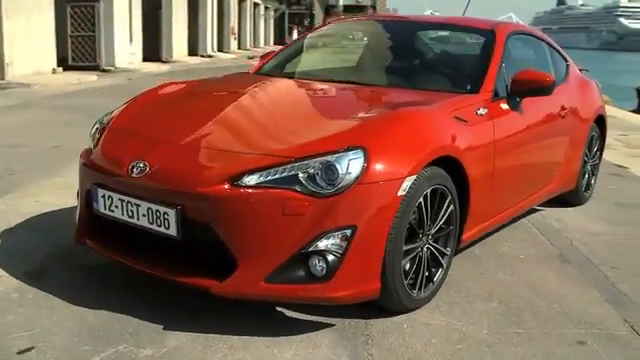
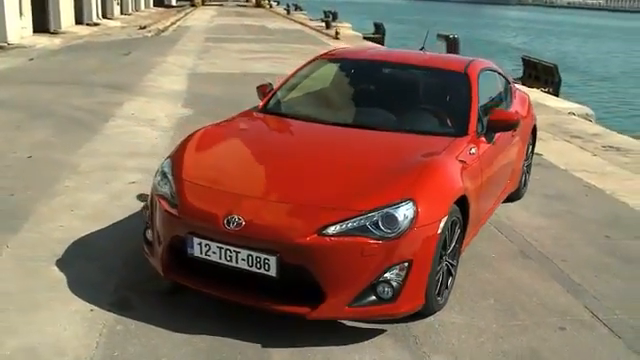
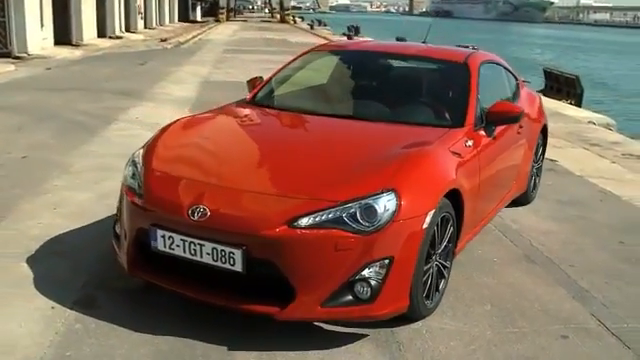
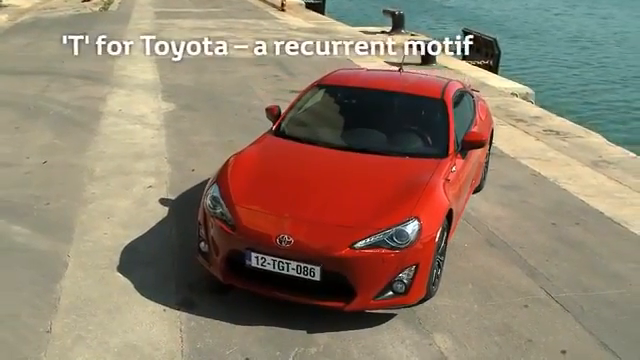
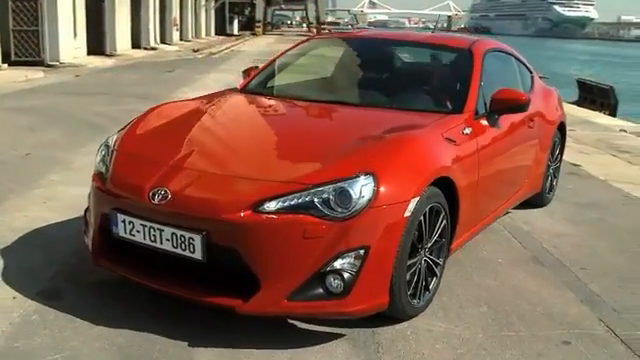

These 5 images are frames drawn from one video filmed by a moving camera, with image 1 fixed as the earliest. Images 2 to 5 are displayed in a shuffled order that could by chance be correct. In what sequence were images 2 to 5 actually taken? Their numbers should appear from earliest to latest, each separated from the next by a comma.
5, 3, 2, 4
